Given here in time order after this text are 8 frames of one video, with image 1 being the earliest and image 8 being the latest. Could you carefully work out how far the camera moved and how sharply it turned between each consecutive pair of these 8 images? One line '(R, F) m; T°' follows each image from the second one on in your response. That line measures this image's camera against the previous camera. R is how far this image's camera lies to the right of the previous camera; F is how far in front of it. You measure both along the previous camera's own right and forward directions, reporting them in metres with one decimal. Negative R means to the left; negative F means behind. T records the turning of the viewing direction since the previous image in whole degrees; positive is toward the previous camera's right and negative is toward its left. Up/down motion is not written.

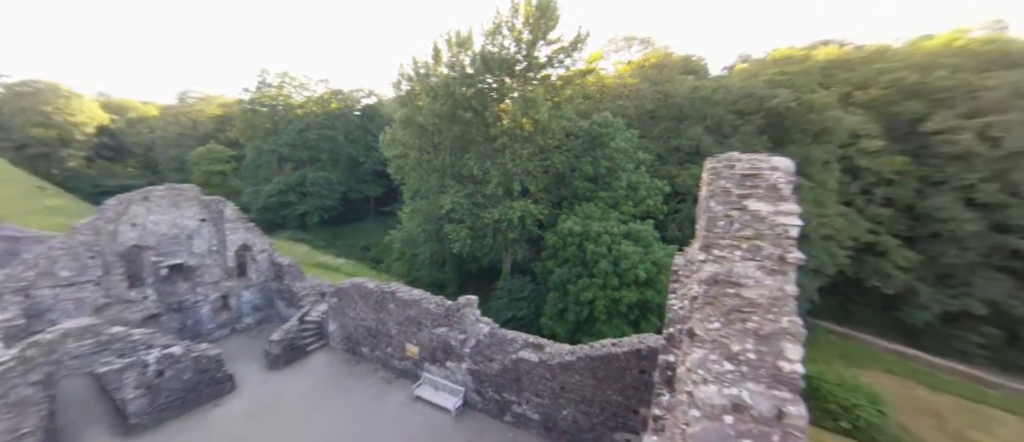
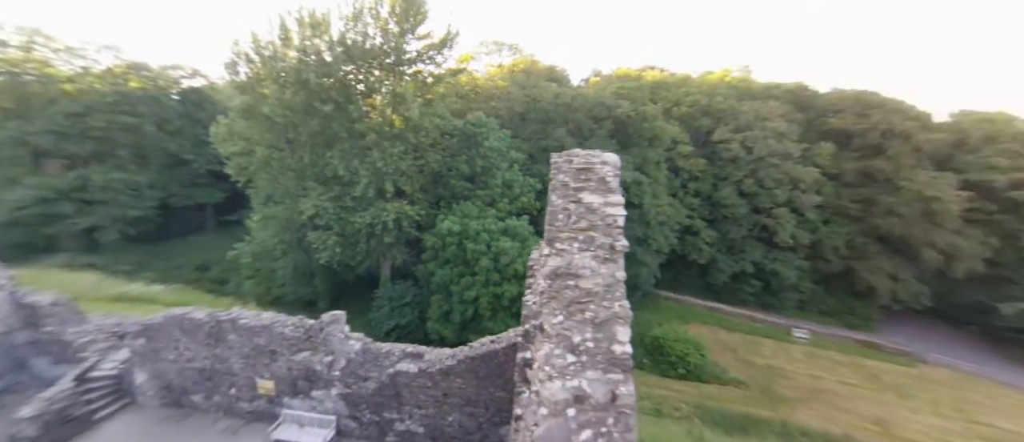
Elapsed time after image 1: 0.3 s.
(+0.2, +0.1) m; +19°
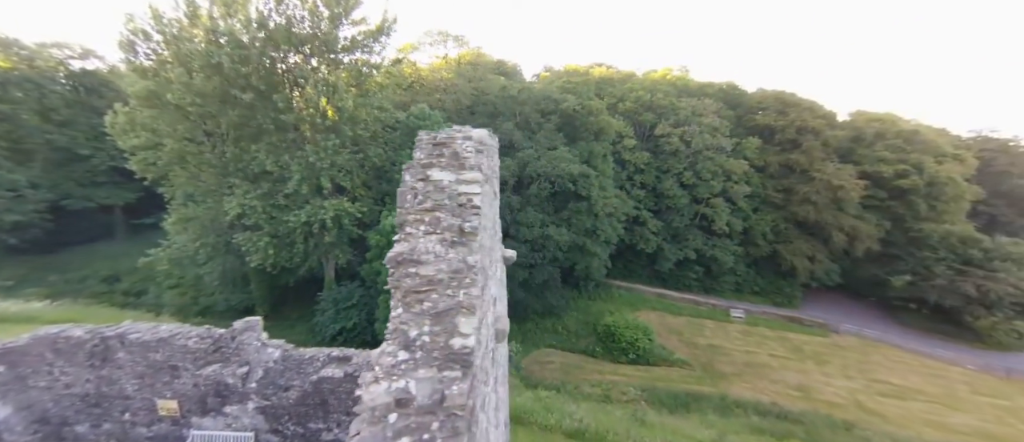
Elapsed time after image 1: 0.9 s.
(+0.5, +0.1) m; +7°
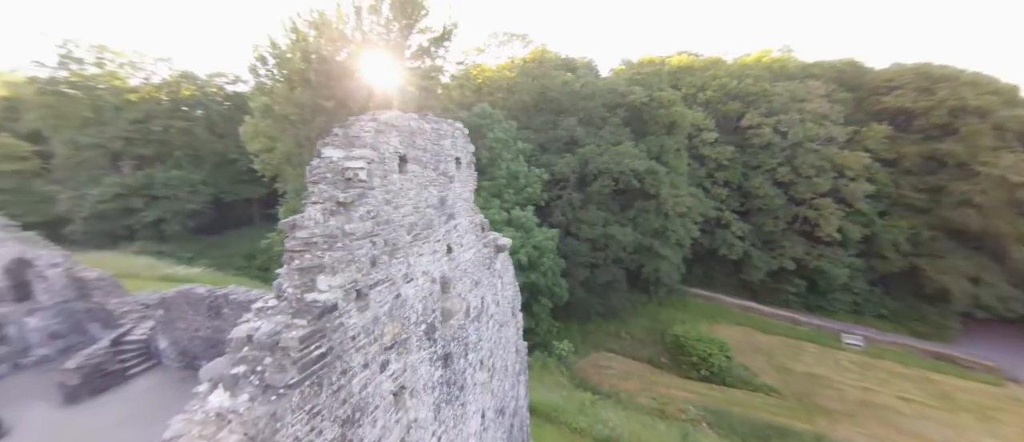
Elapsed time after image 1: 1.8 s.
(+0.9, +0.1) m; -13°
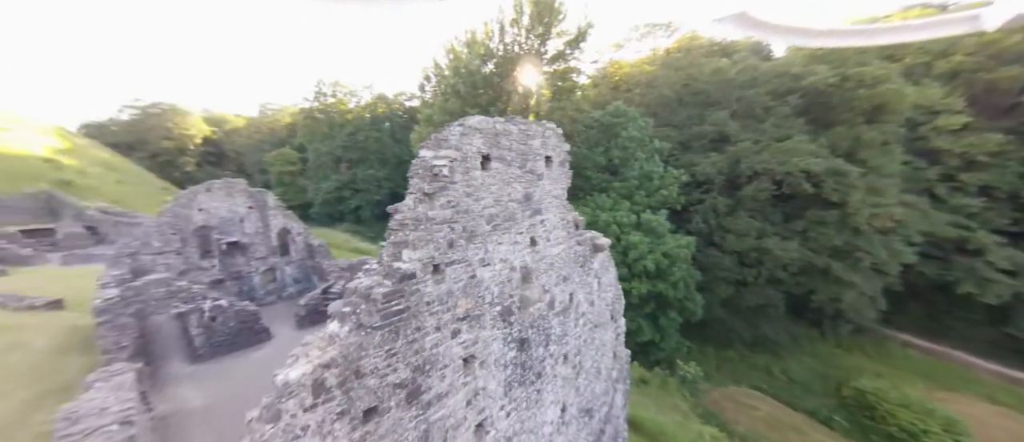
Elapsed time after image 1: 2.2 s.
(+0.4, 0.0) m; -22°
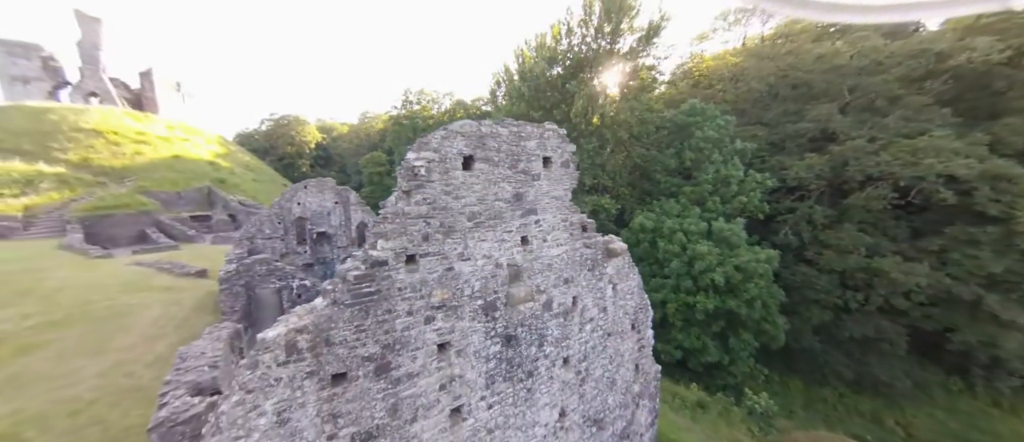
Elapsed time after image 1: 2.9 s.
(+0.7, 0.0) m; -12°
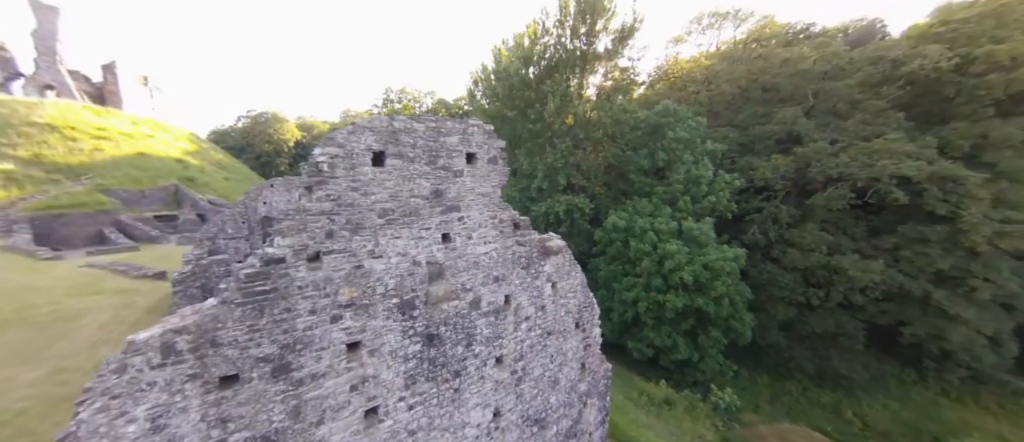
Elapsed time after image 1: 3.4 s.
(+0.5, 0.0) m; +2°
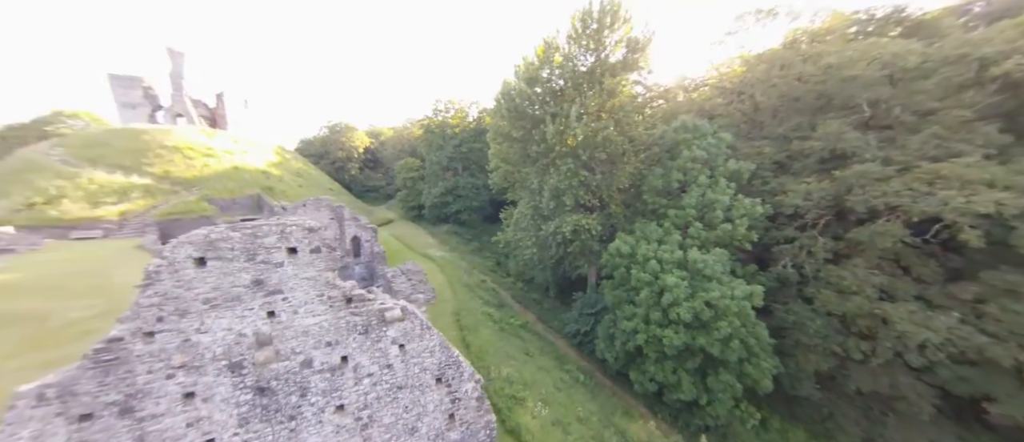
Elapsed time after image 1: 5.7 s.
(+2.5, -0.2) m; -12°
